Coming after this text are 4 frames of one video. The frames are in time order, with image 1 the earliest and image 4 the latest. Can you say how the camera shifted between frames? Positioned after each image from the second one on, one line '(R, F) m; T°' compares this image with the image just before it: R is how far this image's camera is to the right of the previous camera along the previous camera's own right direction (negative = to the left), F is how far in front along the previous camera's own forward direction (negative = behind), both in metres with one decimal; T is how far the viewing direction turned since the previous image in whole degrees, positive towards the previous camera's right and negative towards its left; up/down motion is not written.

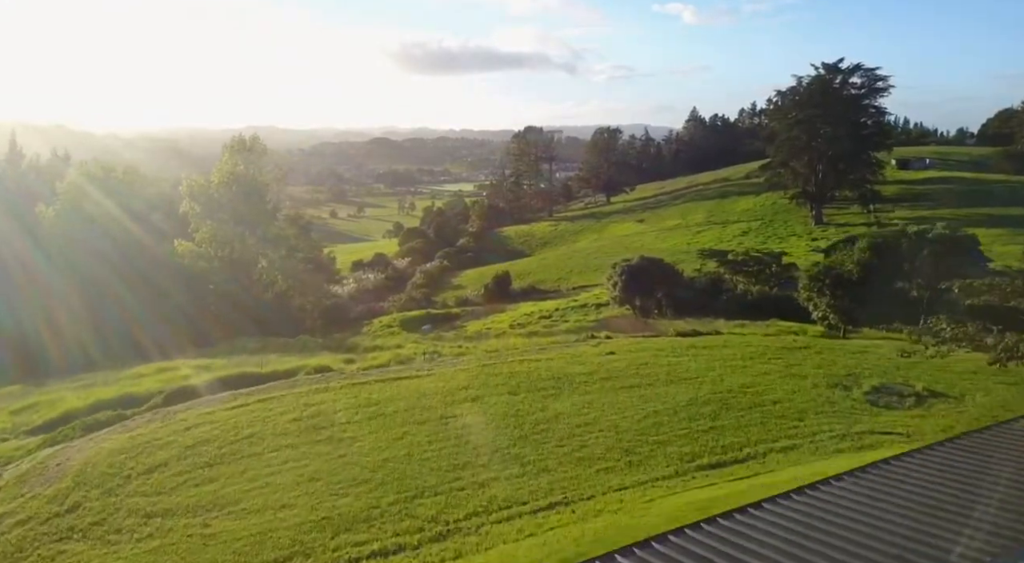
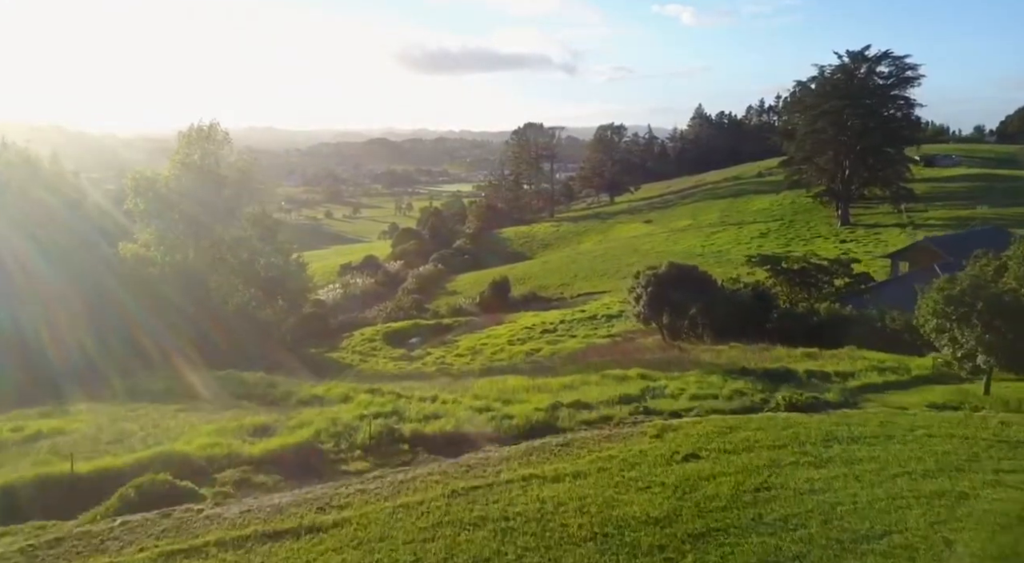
(0.0, +5.4) m; 0°
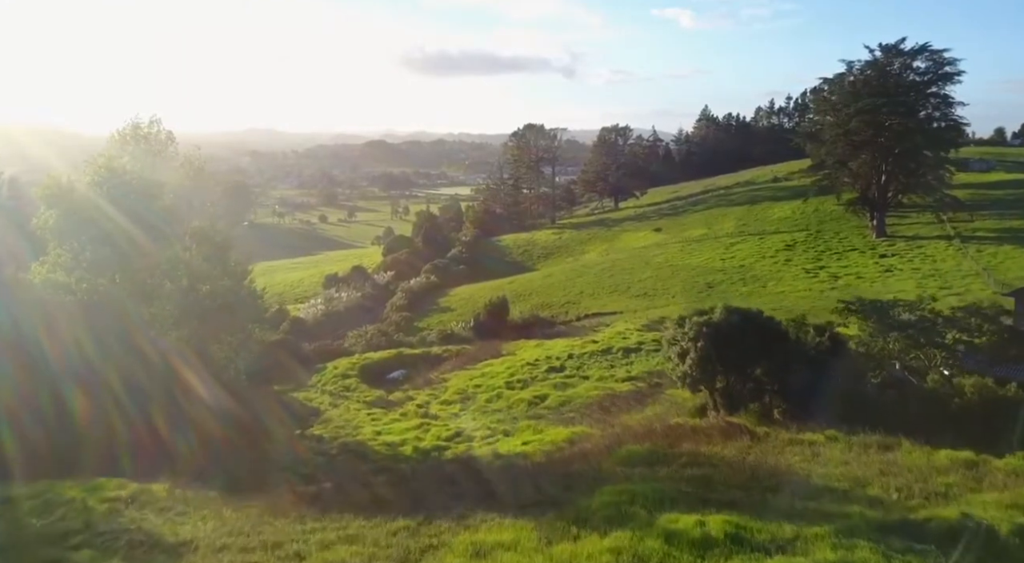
(0.0, +6.1) m; 0°
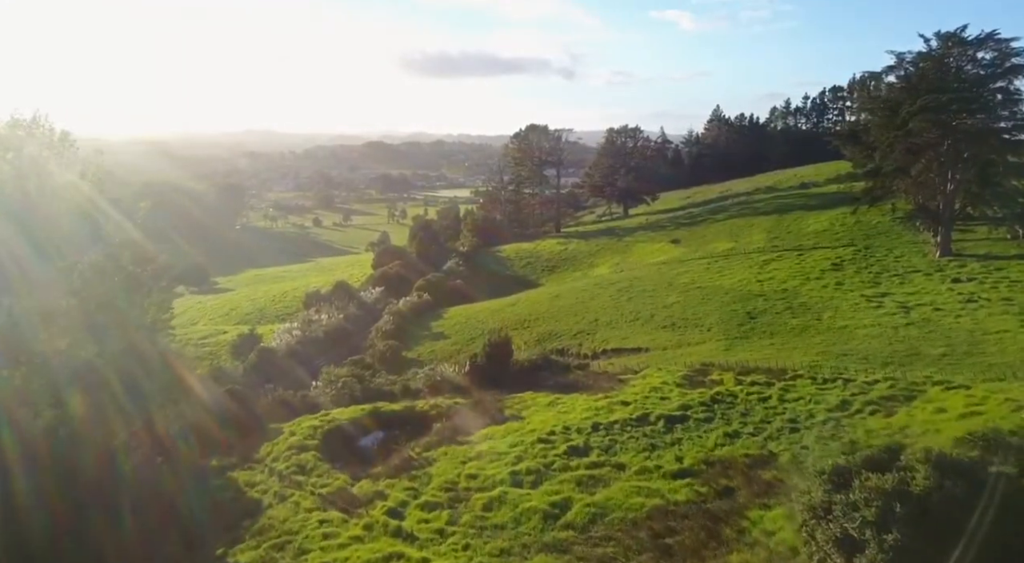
(-0.2, +7.8) m; 0°
